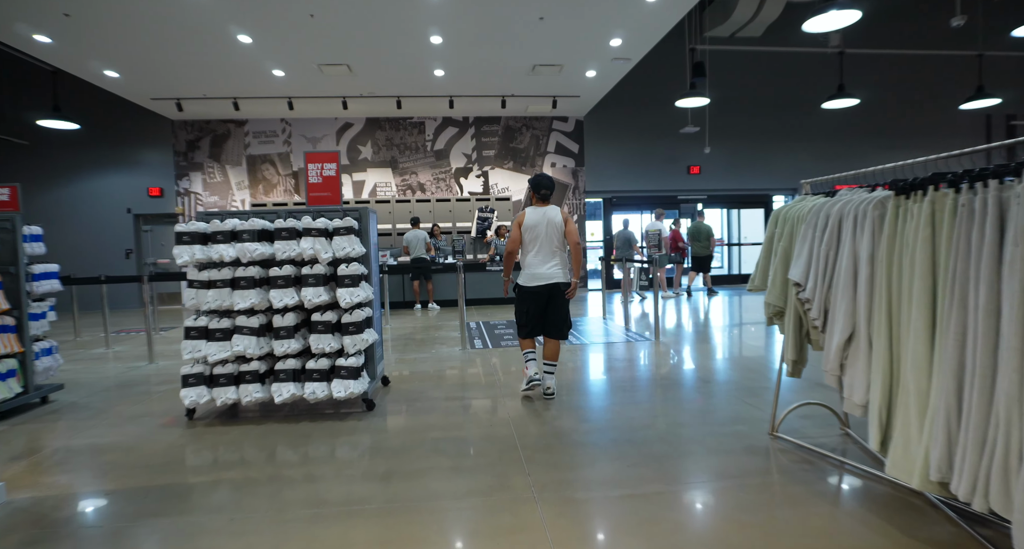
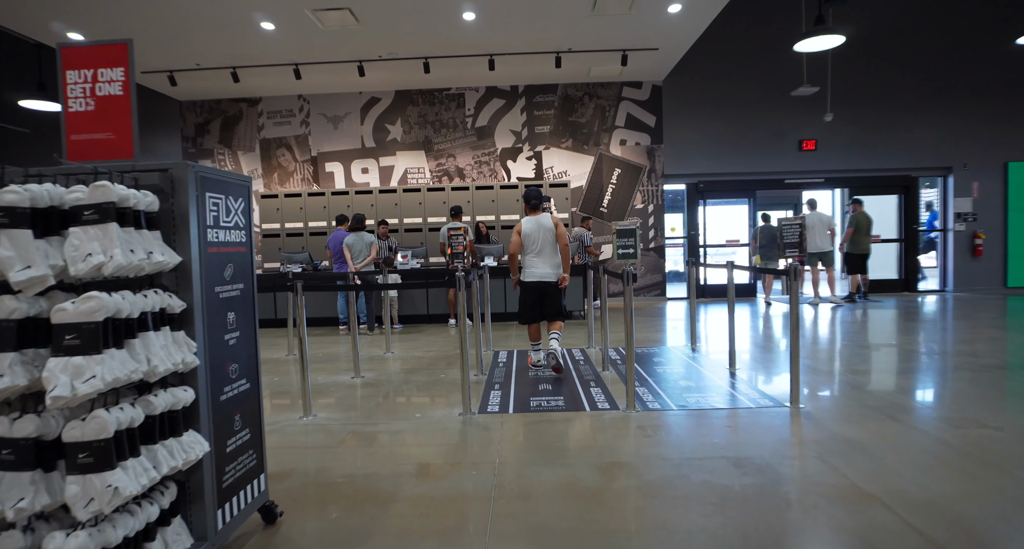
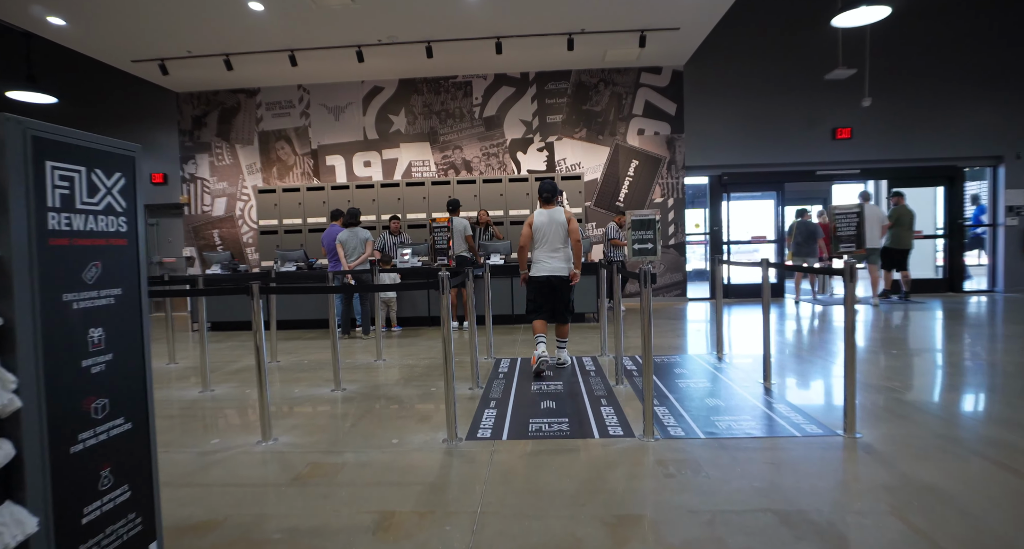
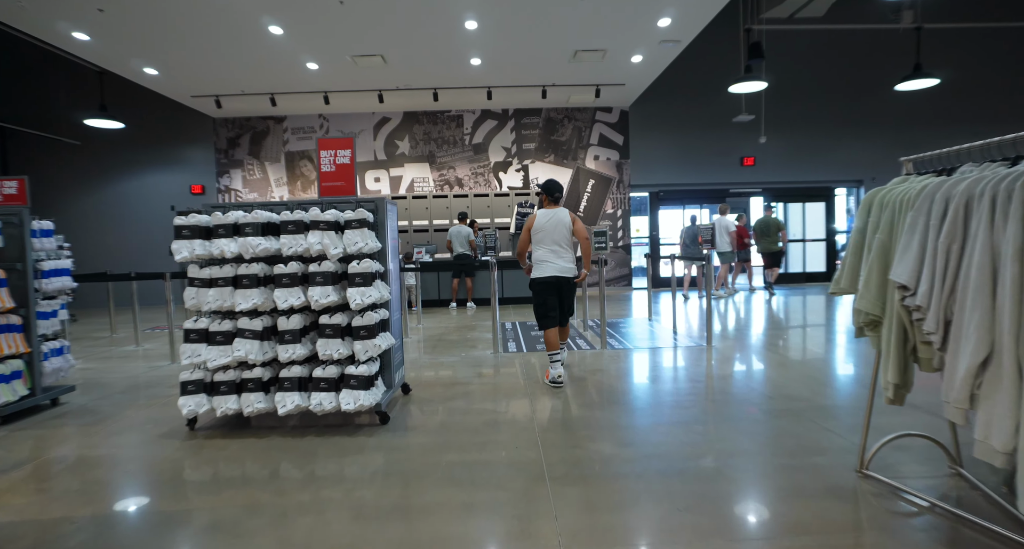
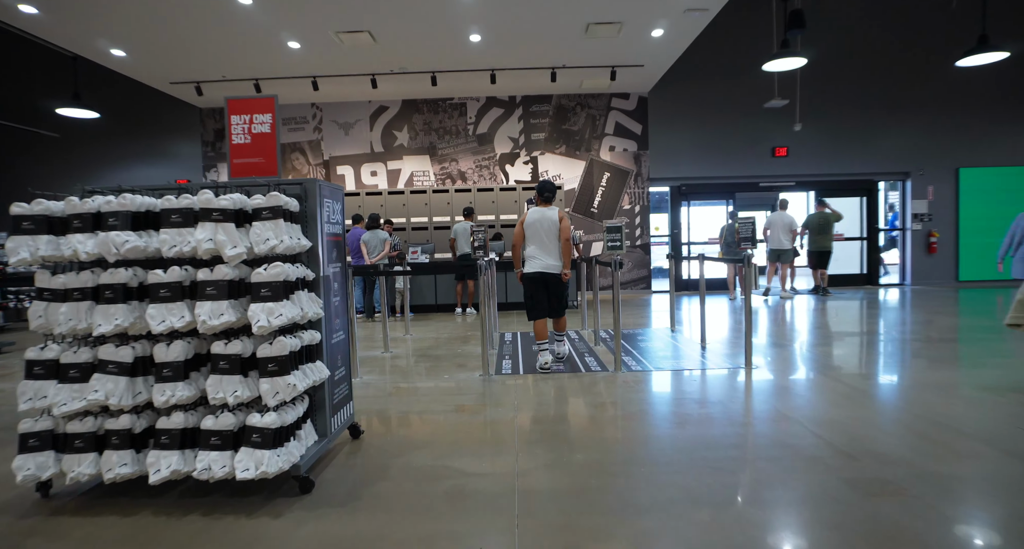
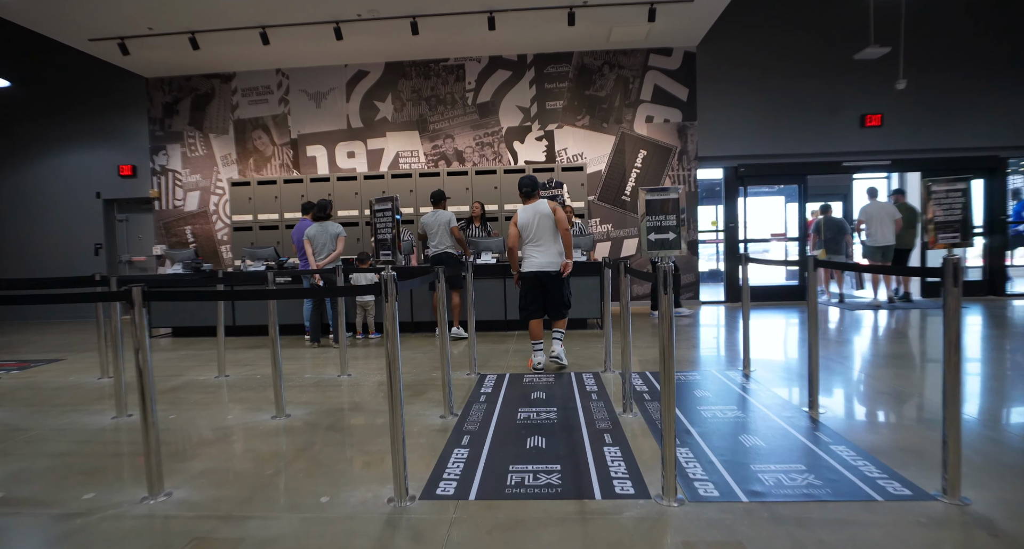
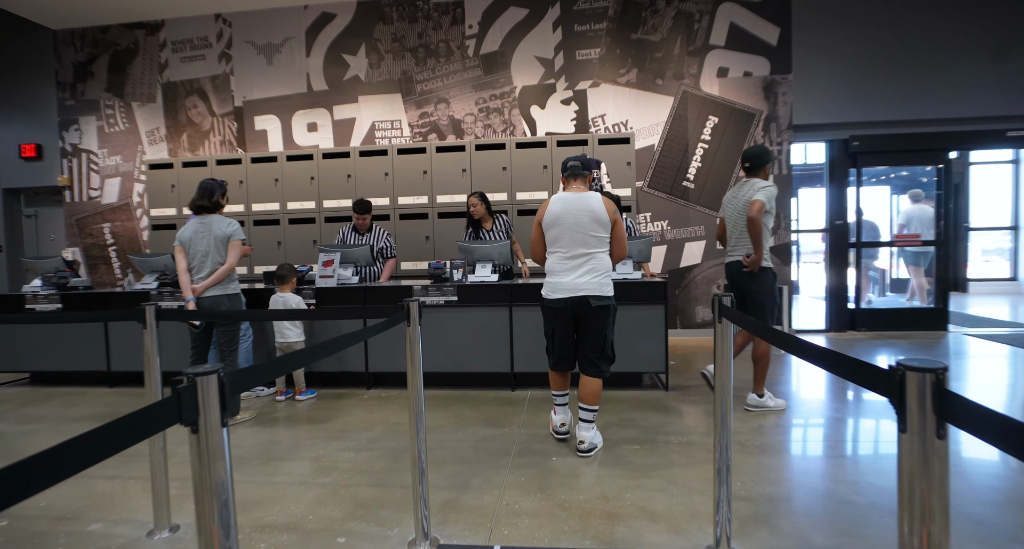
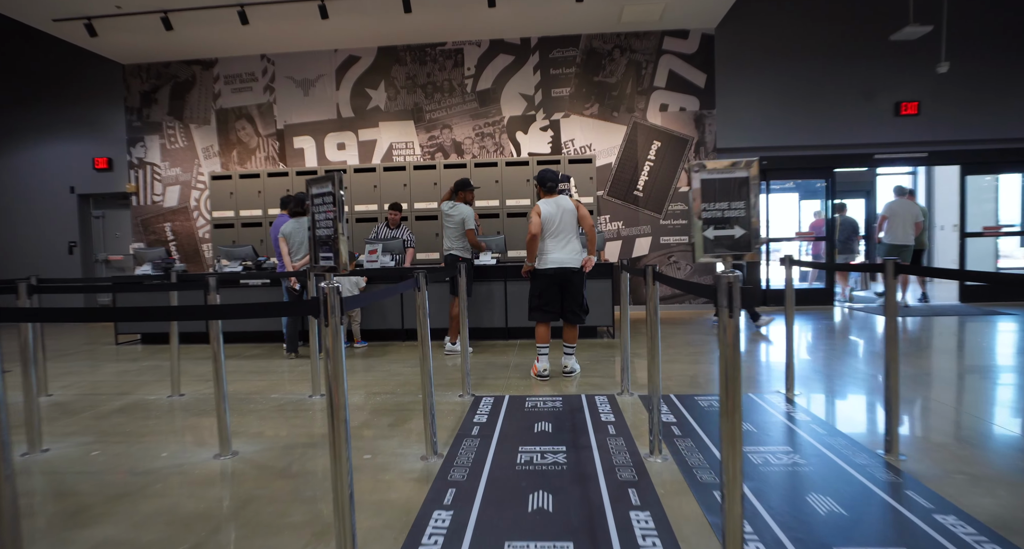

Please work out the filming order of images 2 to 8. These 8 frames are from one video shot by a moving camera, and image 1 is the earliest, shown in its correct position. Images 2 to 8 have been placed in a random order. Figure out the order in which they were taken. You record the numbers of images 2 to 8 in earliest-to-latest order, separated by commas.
4, 5, 2, 3, 6, 8, 7
